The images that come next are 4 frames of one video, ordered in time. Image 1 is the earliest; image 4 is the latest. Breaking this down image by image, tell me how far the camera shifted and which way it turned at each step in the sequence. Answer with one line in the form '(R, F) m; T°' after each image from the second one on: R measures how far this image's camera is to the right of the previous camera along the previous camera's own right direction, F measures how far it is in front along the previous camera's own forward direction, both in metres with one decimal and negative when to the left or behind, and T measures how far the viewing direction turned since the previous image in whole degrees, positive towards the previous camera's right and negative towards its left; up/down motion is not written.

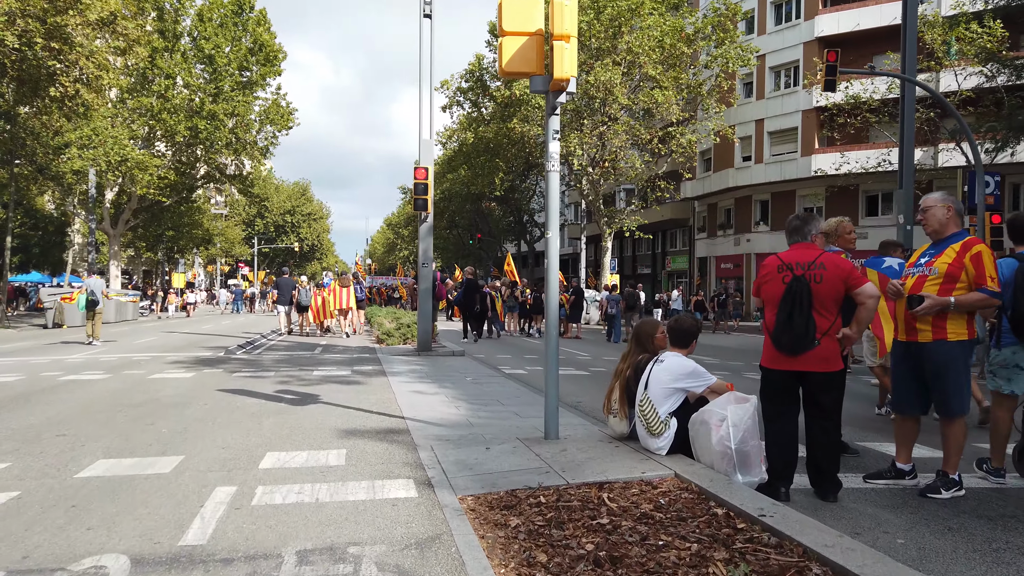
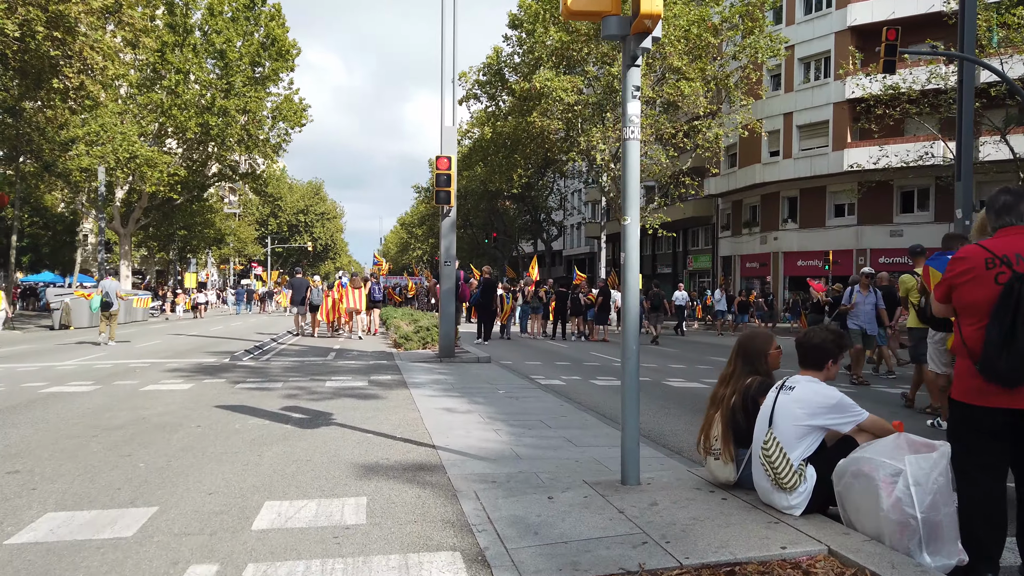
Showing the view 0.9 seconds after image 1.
(-0.3, +1.2) m; -1°
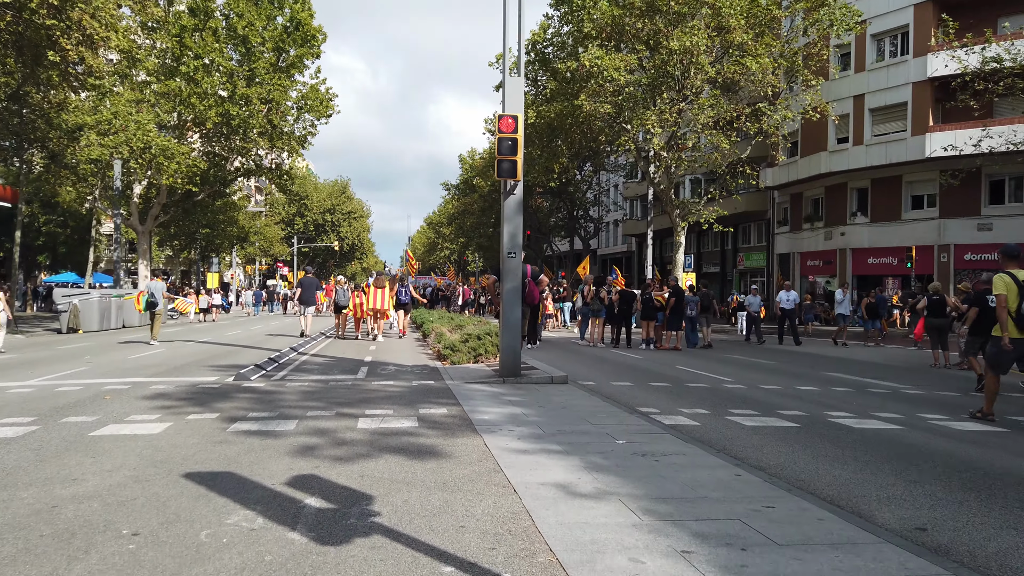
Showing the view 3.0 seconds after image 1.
(-0.8, +3.0) m; -2°
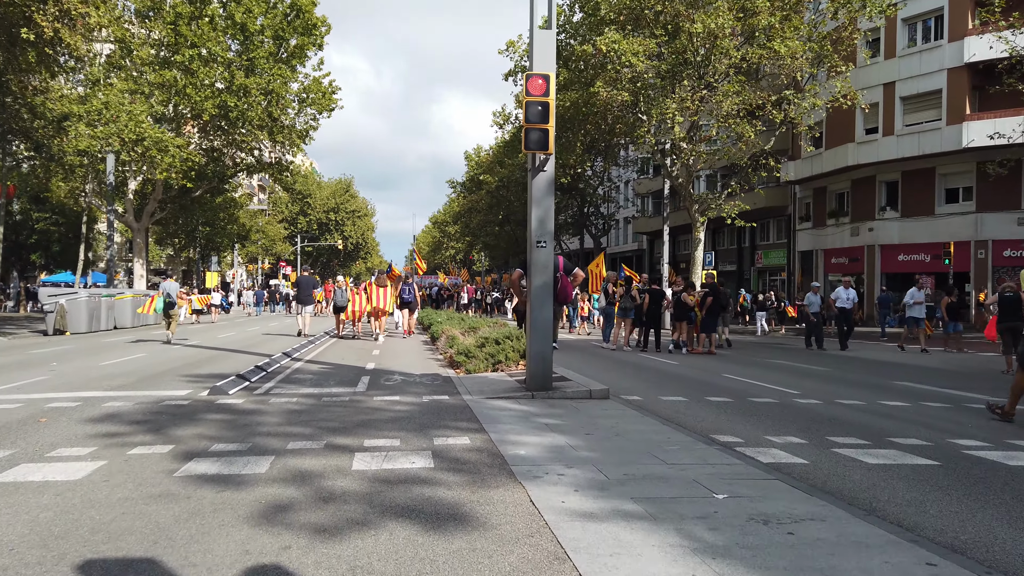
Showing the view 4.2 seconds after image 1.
(-0.3, +1.7) m; 0°
